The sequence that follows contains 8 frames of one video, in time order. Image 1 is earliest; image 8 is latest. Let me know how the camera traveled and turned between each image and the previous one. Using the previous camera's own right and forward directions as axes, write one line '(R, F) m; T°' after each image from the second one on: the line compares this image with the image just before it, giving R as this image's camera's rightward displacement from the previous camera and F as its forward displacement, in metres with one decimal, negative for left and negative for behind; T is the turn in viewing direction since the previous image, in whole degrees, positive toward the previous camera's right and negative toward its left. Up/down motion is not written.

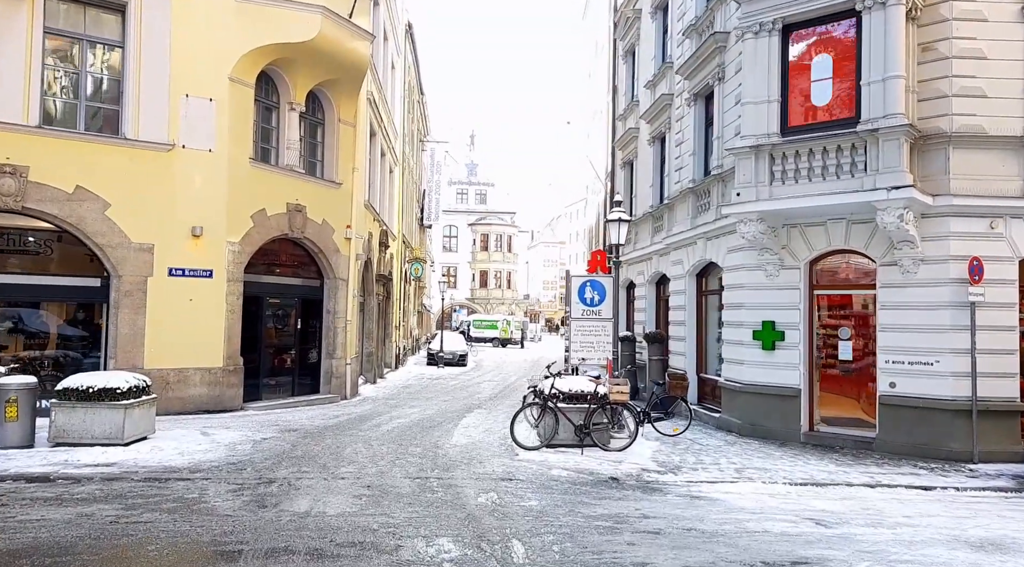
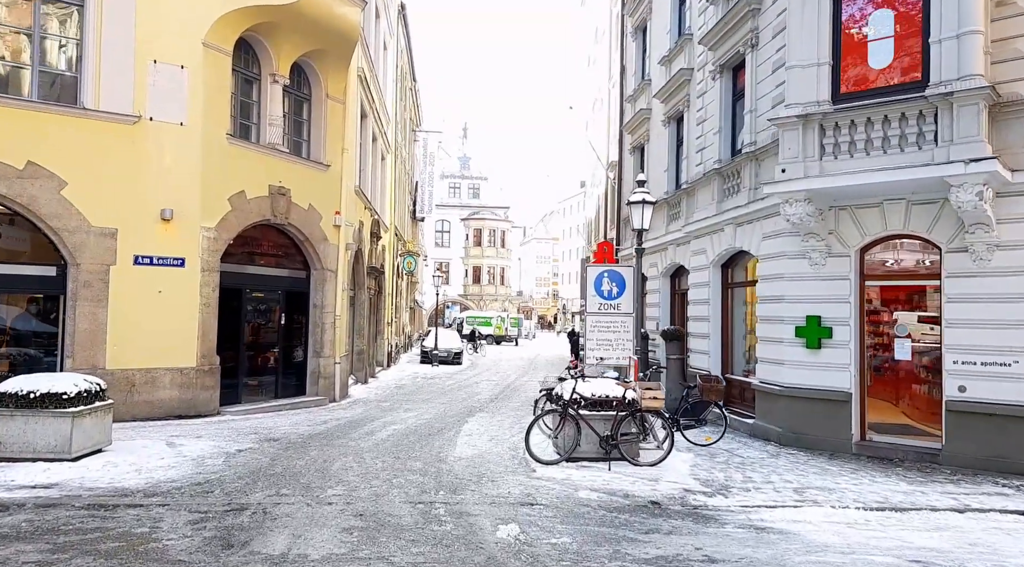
(-0.3, +1.4) m; +1°
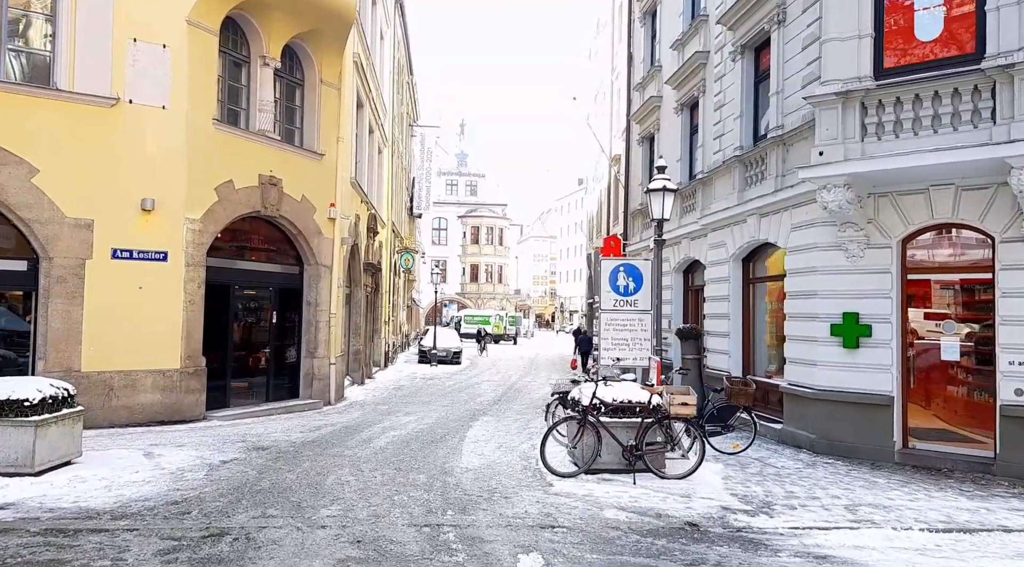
(-0.2, +0.8) m; 0°
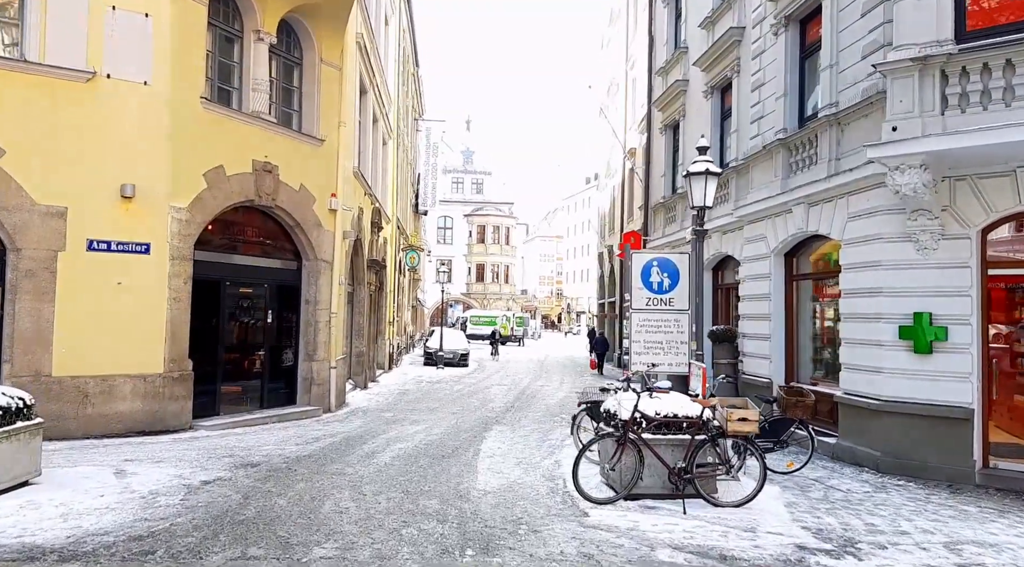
(-0.2, +1.1) m; 0°
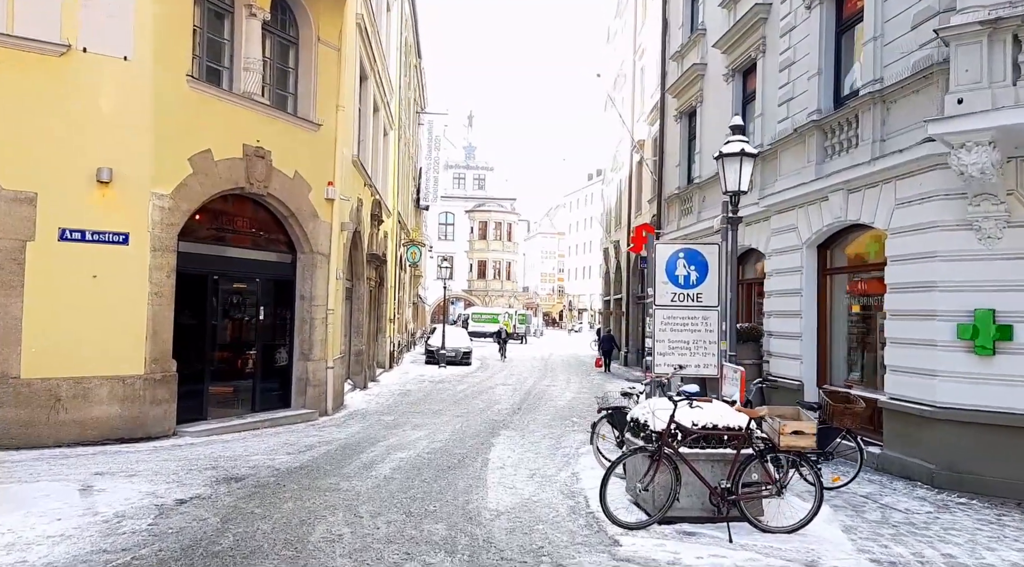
(-0.1, +0.8) m; 0°
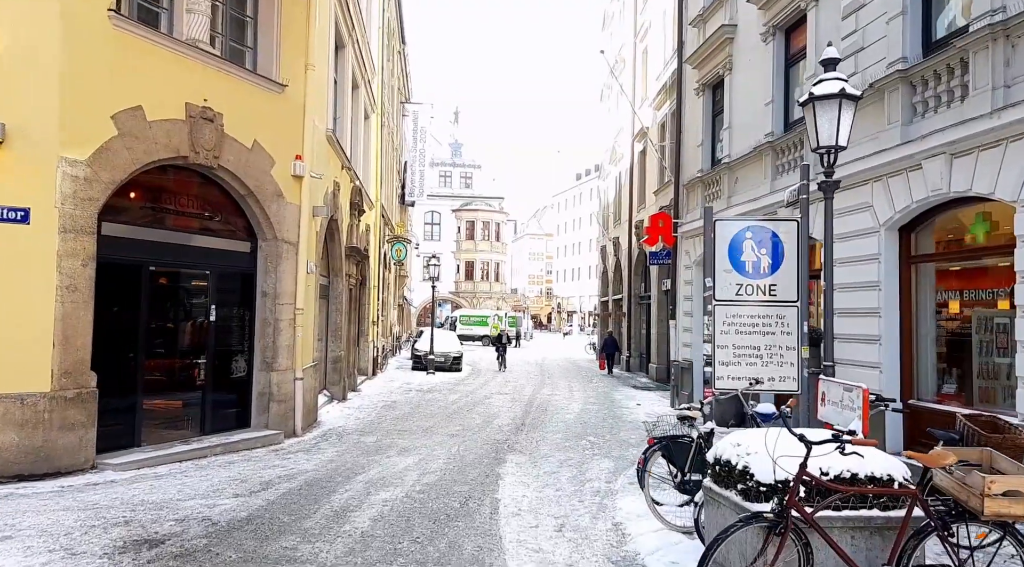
(-0.3, +2.0) m; +1°
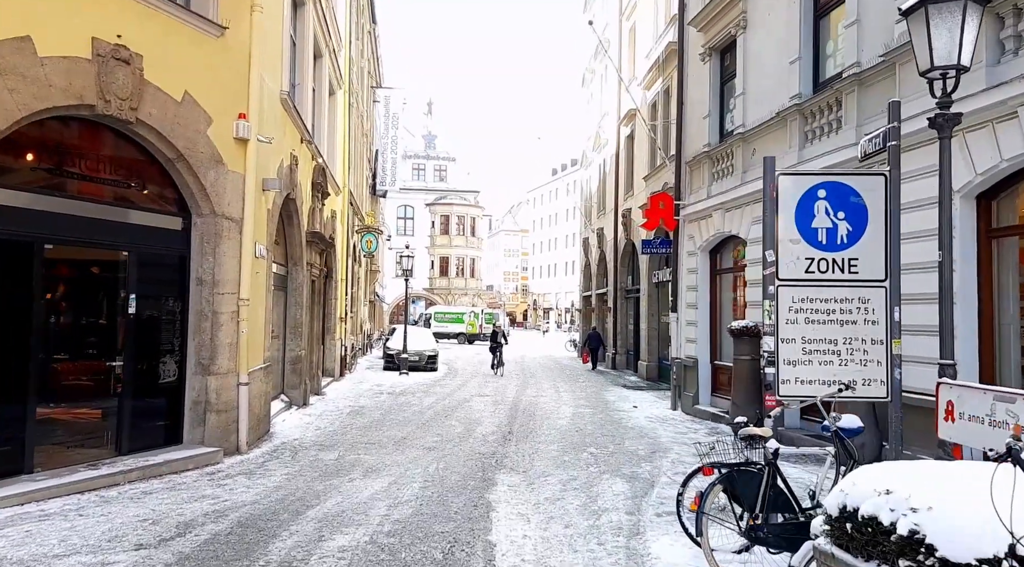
(-0.2, +1.7) m; +2°
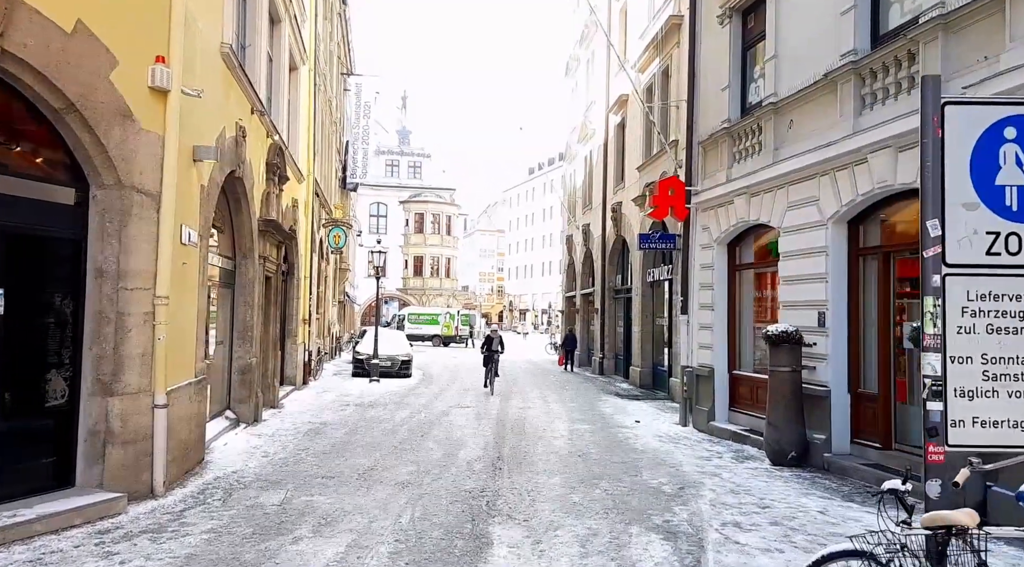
(-0.2, +1.8) m; +2°
